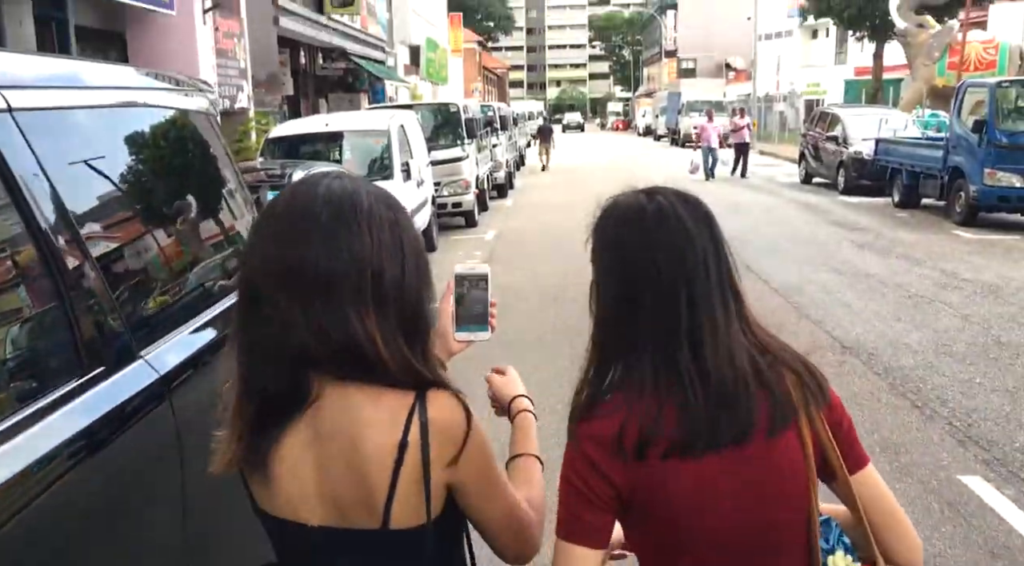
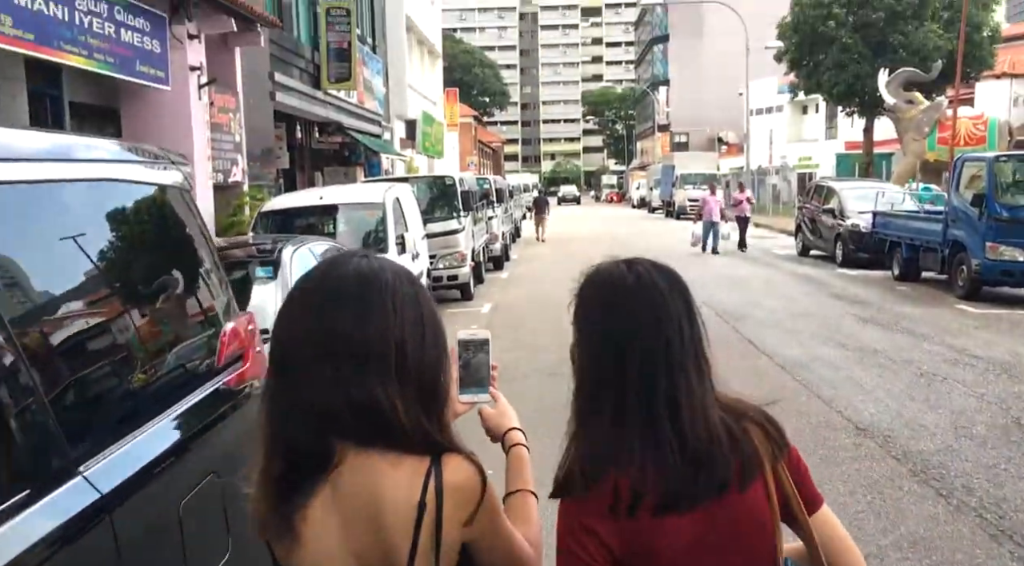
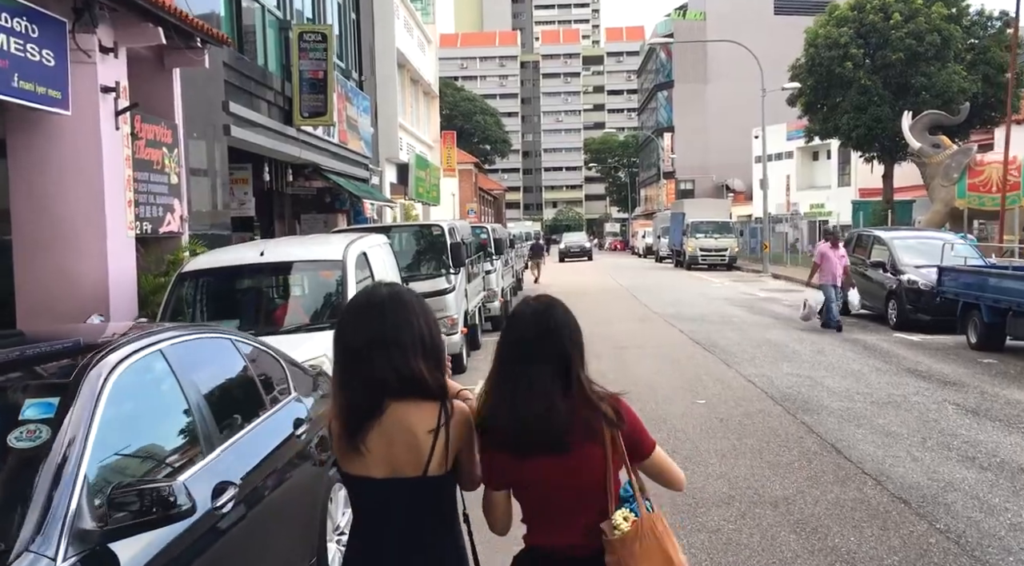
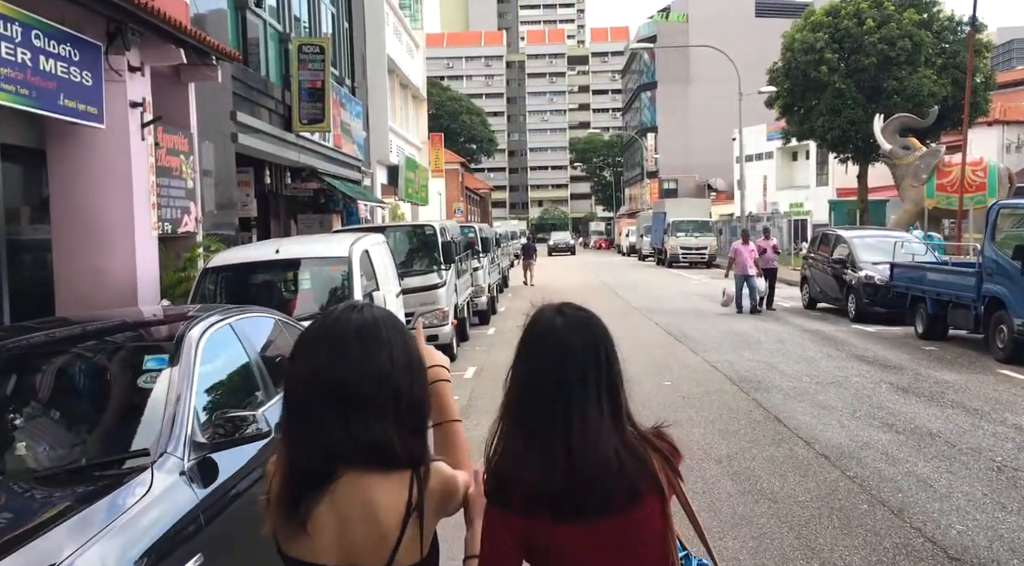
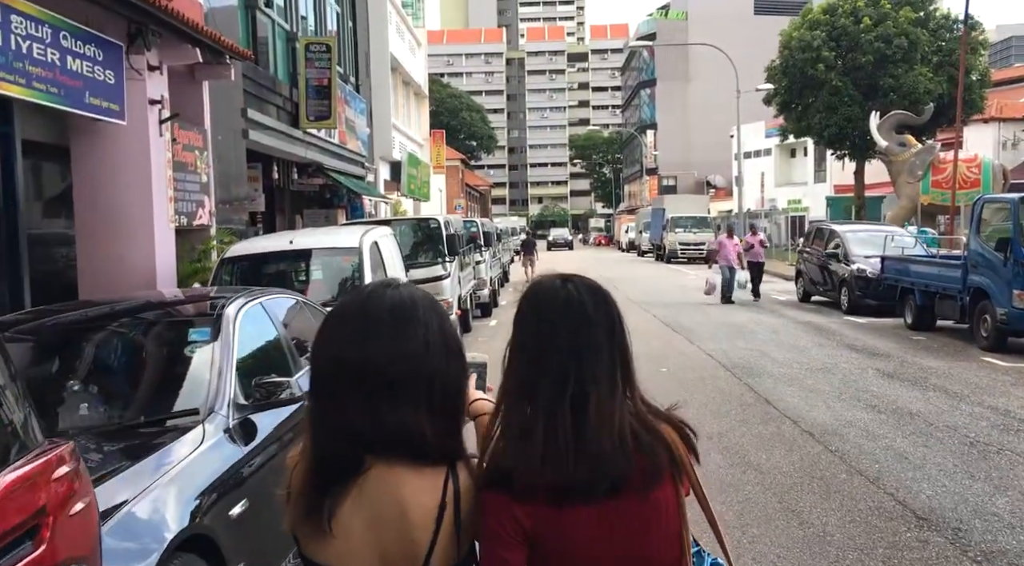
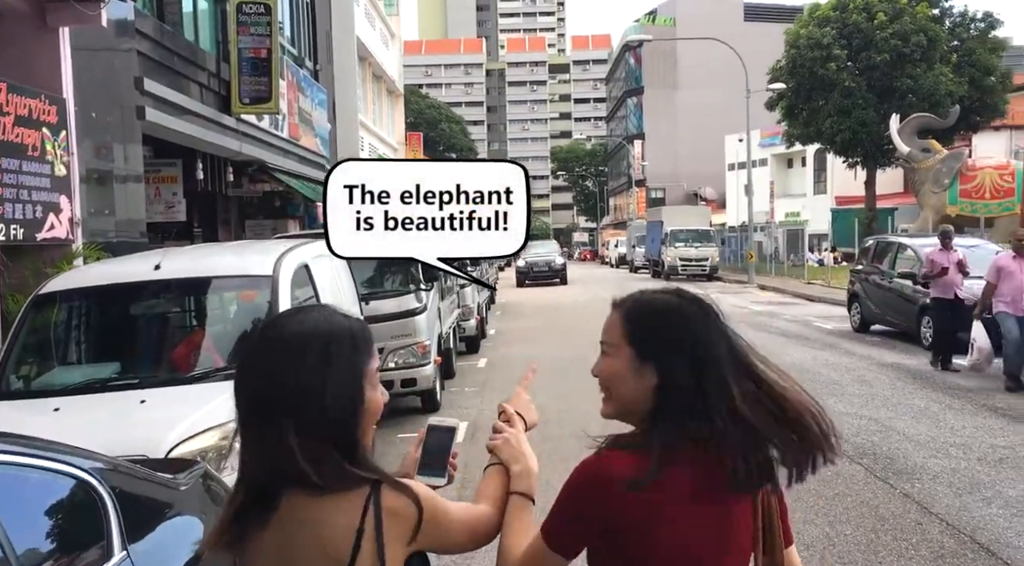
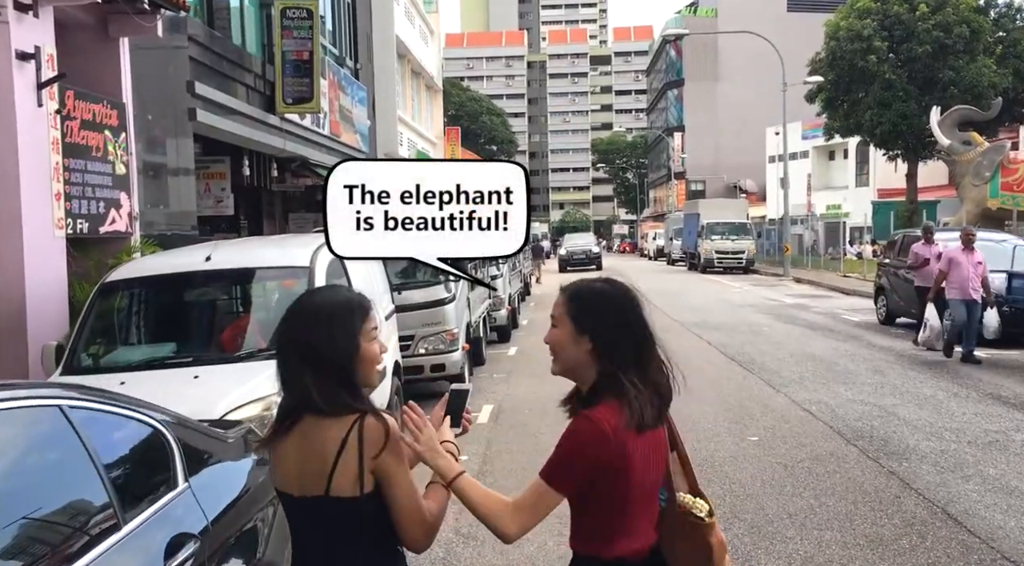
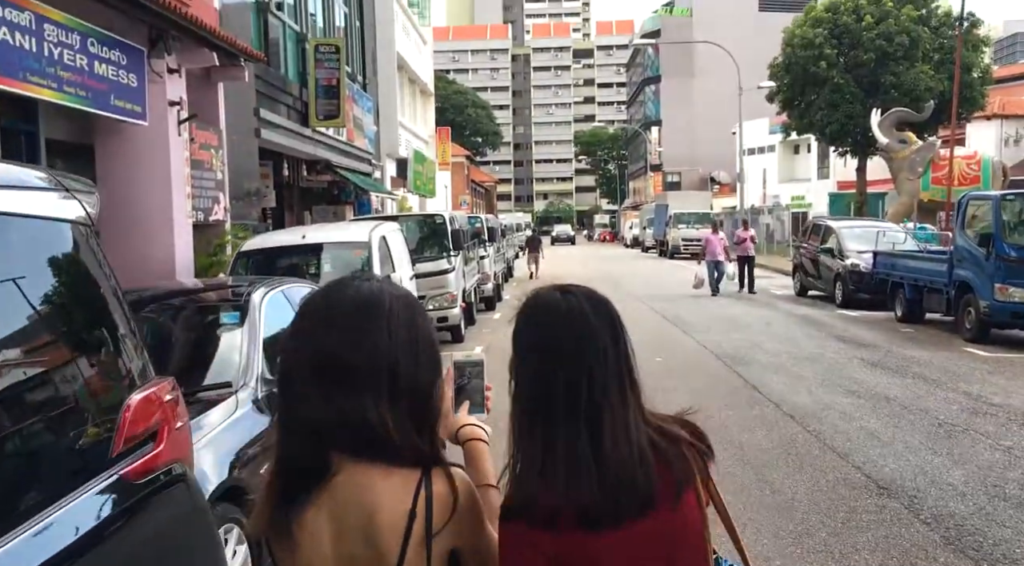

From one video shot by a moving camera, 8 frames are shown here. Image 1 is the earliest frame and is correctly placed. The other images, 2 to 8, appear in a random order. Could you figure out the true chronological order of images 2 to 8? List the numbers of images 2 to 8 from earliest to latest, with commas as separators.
2, 8, 5, 4, 3, 7, 6
